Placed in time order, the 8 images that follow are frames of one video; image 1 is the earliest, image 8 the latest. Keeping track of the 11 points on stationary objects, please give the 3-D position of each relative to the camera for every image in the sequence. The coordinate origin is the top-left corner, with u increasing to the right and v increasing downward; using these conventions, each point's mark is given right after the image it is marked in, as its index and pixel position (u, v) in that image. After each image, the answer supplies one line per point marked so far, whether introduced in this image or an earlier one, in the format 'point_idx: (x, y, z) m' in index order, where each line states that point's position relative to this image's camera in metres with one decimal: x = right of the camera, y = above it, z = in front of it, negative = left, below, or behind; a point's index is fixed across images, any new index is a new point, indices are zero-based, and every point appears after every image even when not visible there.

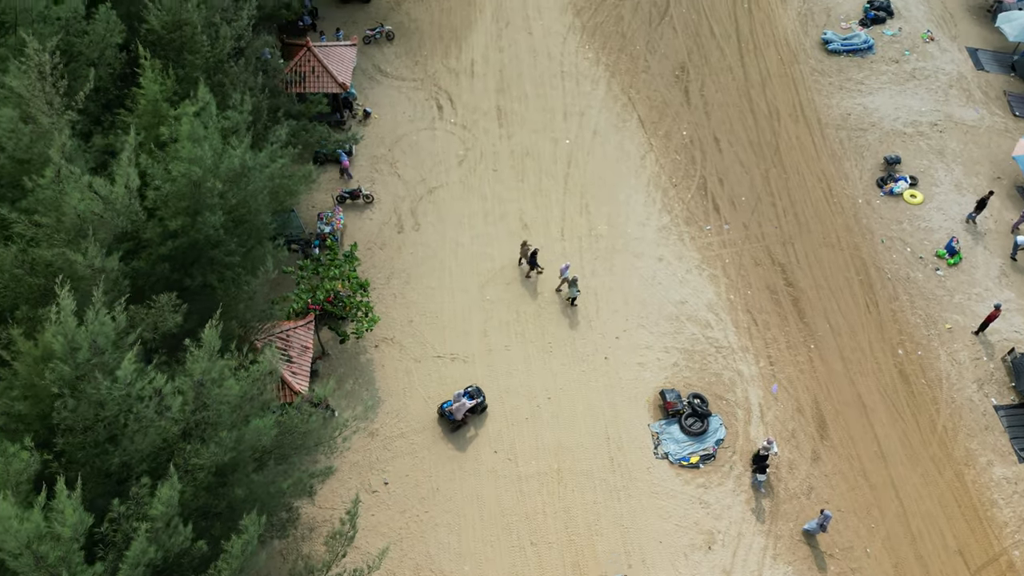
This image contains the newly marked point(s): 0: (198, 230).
0: (-6.6, +1.2, +15.3) m
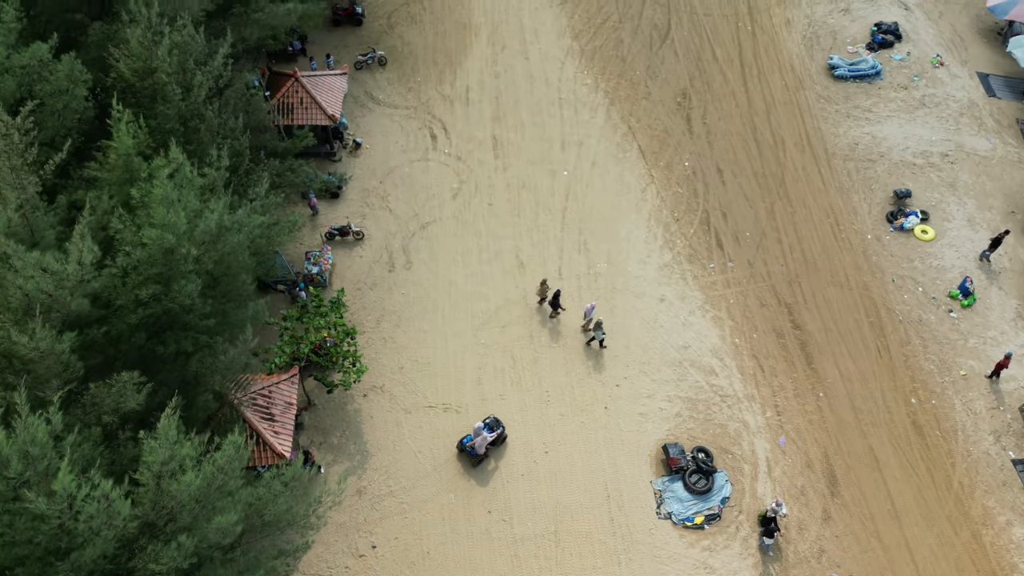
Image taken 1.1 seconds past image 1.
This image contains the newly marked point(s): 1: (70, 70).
0: (-6.8, -0.3, +14.2) m
1: (-10.0, +5.0, +16.5) m
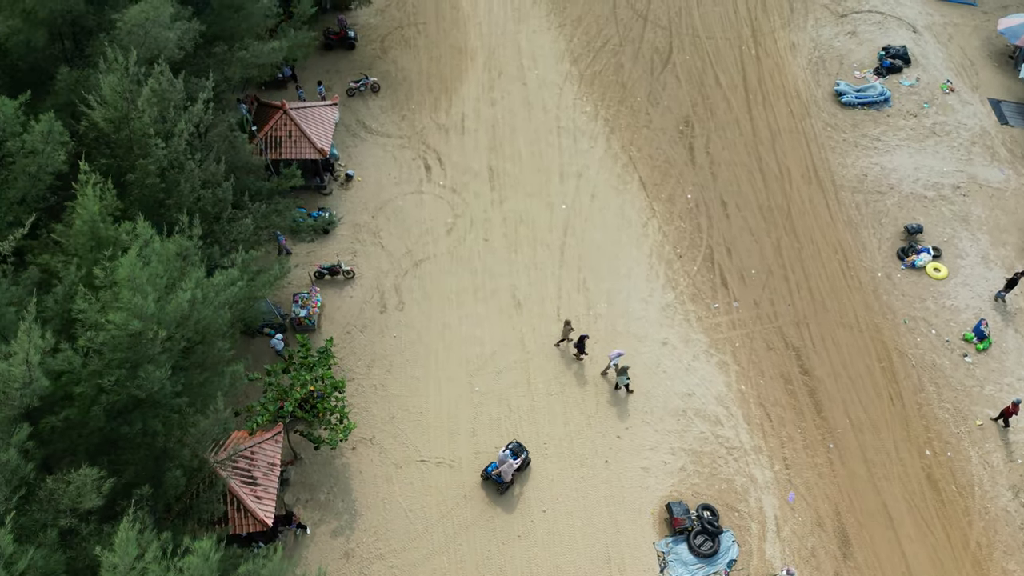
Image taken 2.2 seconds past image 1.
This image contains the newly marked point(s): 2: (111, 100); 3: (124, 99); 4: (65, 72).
0: (-6.9, -1.7, +13.1) m
1: (-10.2, +3.5, +15.5) m
2: (-9.3, +4.3, +16.6) m
3: (-9.1, +4.4, +16.7) m
4: (-11.0, +5.4, +17.8) m
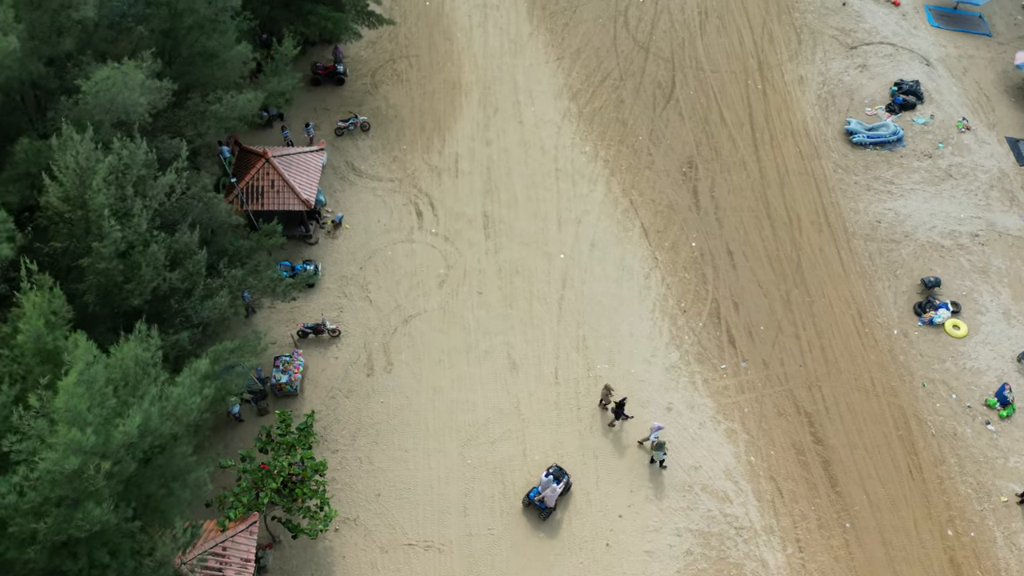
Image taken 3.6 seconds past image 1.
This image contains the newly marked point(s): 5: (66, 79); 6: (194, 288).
0: (-7.1, -3.8, +11.7) m
1: (-10.3, +1.5, +14.1) m
2: (-9.5, +2.3, +15.1) m
3: (-9.3, +2.3, +15.3) m
4: (-11.2, +3.4, +16.4) m
5: (-11.2, +5.2, +18.0) m
6: (-7.8, 0.0, +17.8) m
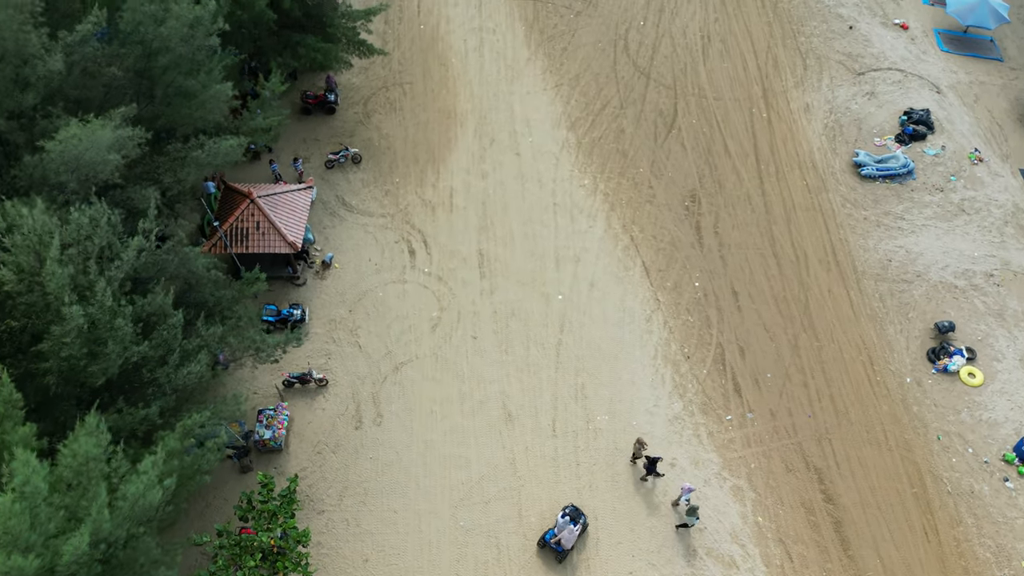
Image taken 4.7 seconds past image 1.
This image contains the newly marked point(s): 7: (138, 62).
0: (-7.2, -5.3, +10.6) m
1: (-10.5, -0.1, +13.0) m
2: (-9.6, +0.8, +14.1) m
3: (-9.4, +0.8, +14.2) m
4: (-11.3, +1.8, +15.4) m
5: (-11.4, +3.7, +17.0) m
6: (-8.0, -1.5, +16.7) m
7: (-9.9, +6.0, +19.0) m
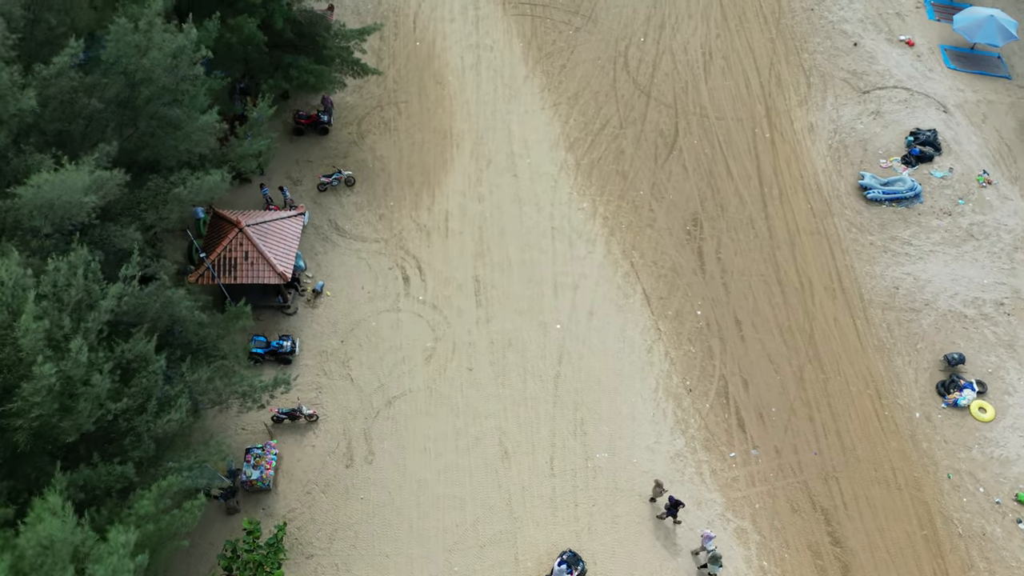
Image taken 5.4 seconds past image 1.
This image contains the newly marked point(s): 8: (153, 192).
0: (-7.3, -6.3, +9.9) m
1: (-10.6, -1.1, +12.3) m
2: (-9.7, -0.3, +13.3) m
3: (-9.5, -0.2, +13.5) m
4: (-11.4, +0.8, +14.6) m
5: (-11.5, +2.7, +16.3) m
6: (-8.1, -2.6, +16.0) m
7: (-10.0, +5.0, +18.3) m
8: (-9.3, +2.5, +18.7) m
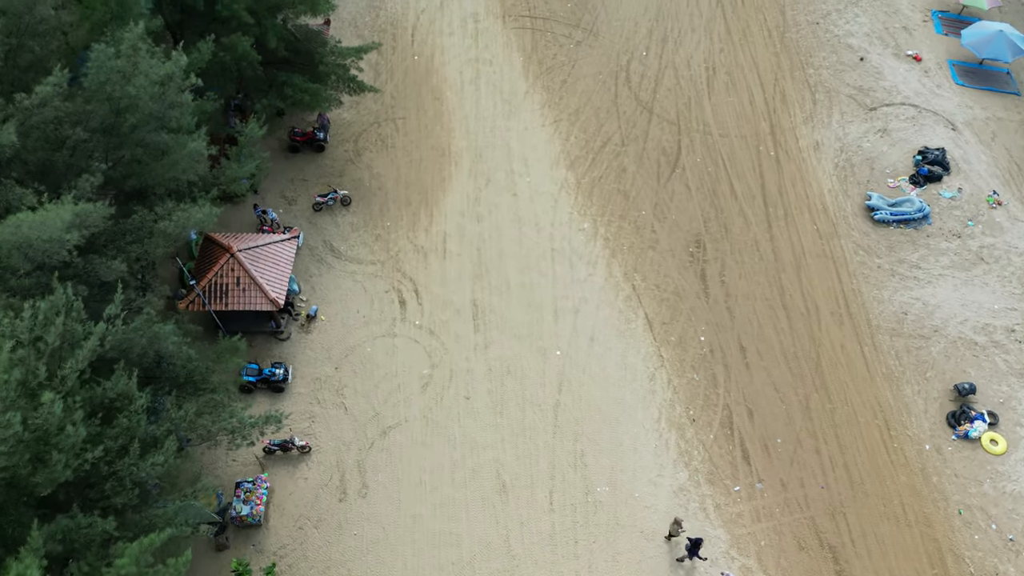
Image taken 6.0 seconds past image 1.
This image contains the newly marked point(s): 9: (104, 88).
0: (-7.4, -7.1, +9.3) m
1: (-10.6, -1.9, +11.6) m
2: (-9.8, -1.1, +12.7) m
3: (-9.6, -1.1, +12.9) m
4: (-11.5, 0.0, +14.0) m
5: (-11.5, +1.8, +15.6) m
6: (-8.1, -3.4, +15.4) m
7: (-10.0, +4.1, +17.6) m
8: (-9.4, +1.6, +18.1) m
9: (-9.9, +4.8, +17.4) m
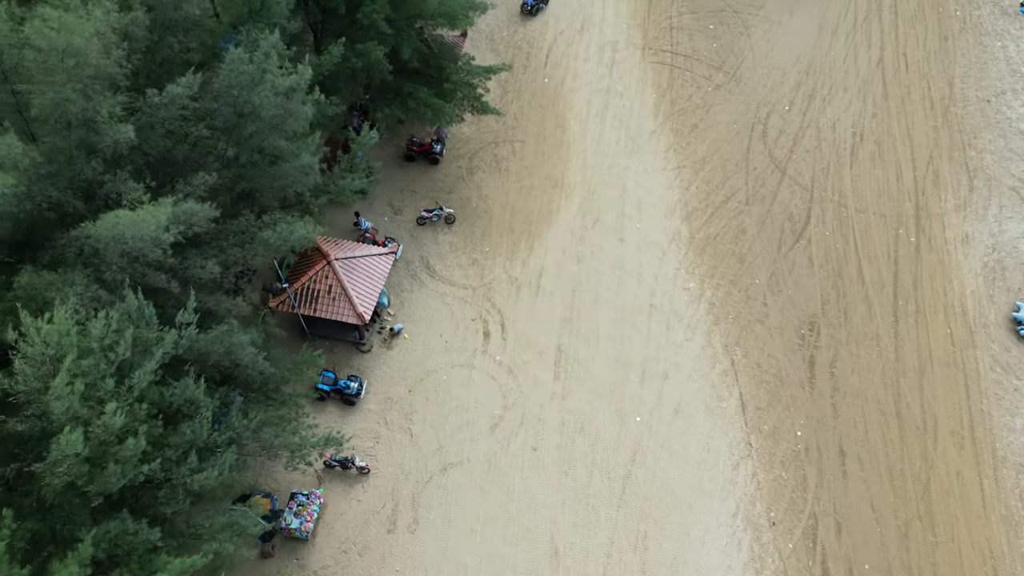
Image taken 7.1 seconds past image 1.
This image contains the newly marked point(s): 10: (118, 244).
0: (-7.5, -7.3, +9.1) m
1: (-9.5, -1.6, +11.8) m
2: (-8.3, -1.0, +12.8) m
3: (-8.1, -1.0, +12.9) m
4: (-9.6, +0.3, +14.3) m
5: (-9.2, +2.2, +15.9) m
6: (-6.8, -3.6, +15.2) m
7: (-7.0, +4.1, +17.6) m
8: (-6.8, +1.5, +18.0) m
9: (-6.8, +4.8, +17.4) m
10: (-8.0, +1.0, +14.8) m
